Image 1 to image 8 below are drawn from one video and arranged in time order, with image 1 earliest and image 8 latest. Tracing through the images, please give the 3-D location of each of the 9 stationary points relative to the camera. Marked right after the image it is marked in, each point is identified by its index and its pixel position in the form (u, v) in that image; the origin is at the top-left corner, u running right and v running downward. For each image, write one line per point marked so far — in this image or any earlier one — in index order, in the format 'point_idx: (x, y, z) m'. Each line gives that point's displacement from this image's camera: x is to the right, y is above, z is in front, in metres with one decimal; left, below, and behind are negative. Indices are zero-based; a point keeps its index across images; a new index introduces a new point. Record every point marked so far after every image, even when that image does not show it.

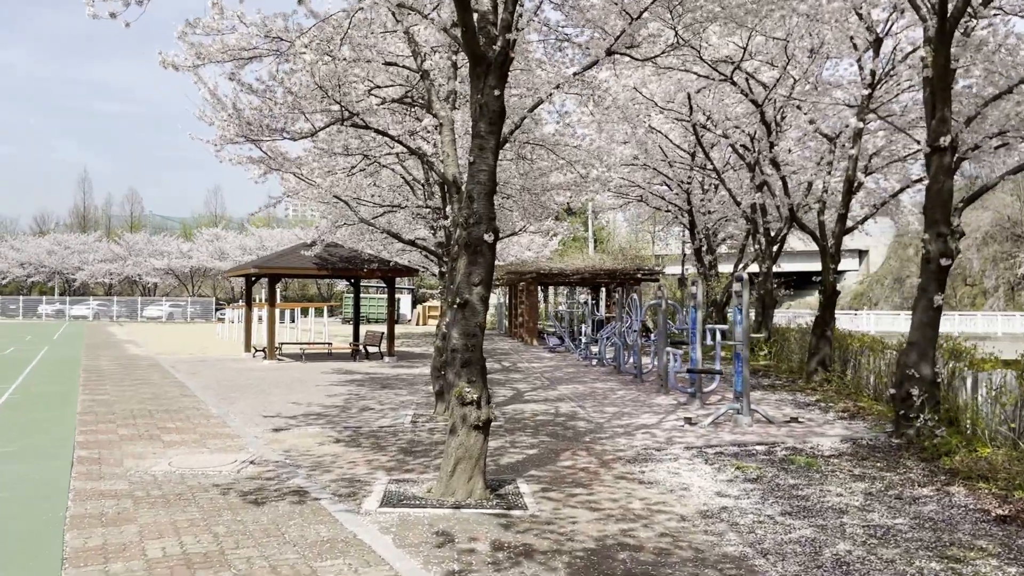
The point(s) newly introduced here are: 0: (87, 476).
0: (-3.9, -1.7, +7.3) m
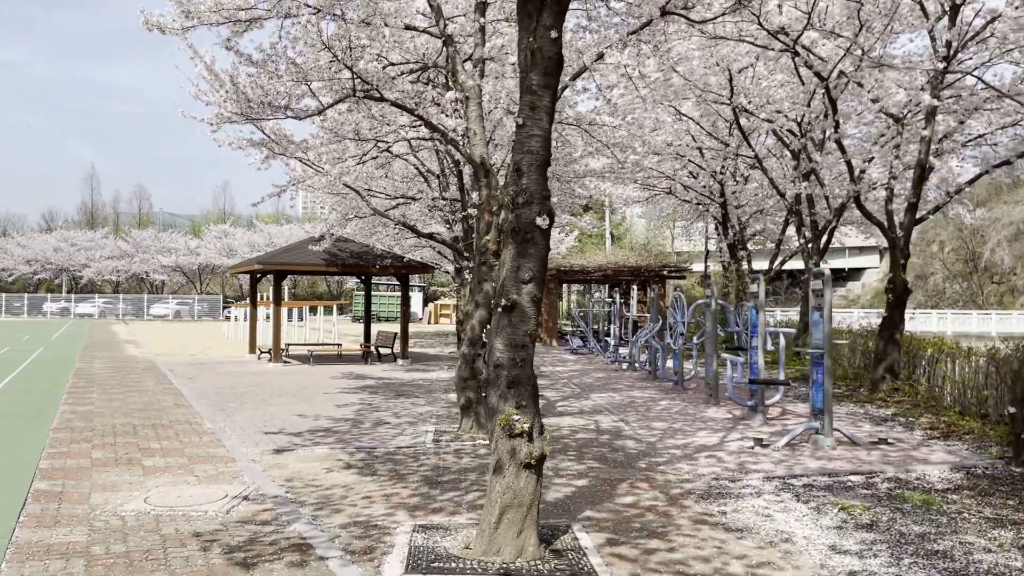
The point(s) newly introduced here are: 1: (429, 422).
0: (-3.5, -1.7, +5.9) m
1: (-1.1, -1.8, +10.5) m
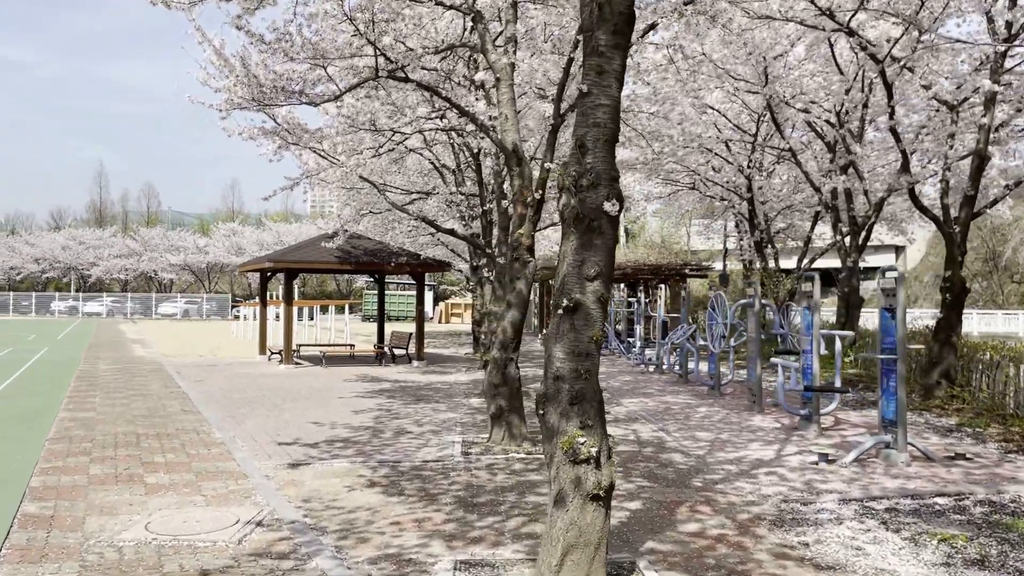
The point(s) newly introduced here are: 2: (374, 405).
0: (-3.2, -1.7, +5.1) m
1: (-0.7, -1.8, +9.7) m
2: (-2.1, -1.8, +12.0) m
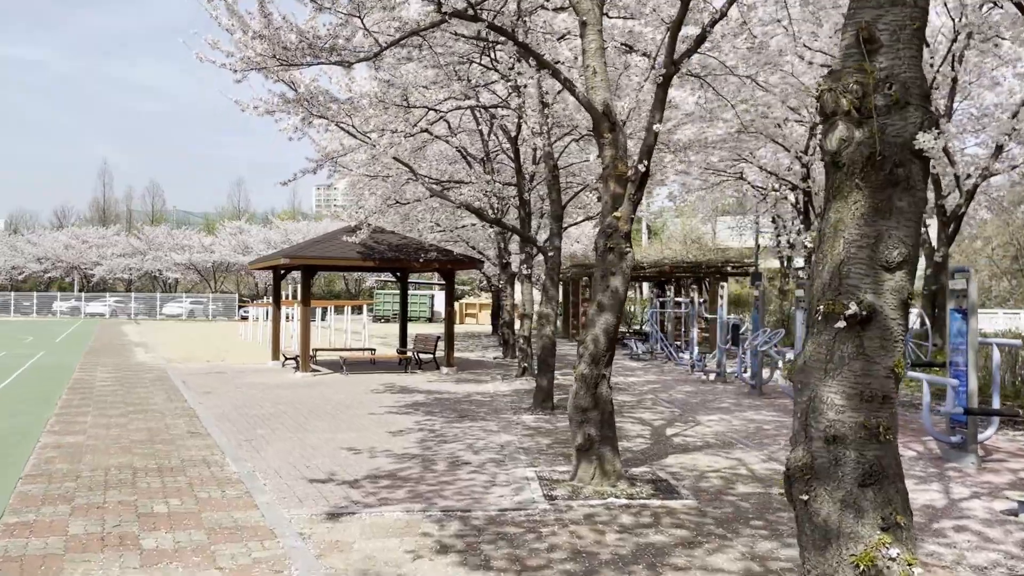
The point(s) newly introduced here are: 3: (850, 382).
0: (-2.4, -1.7, +3.4) m
1: (+0.1, -1.7, +7.9) m
2: (-1.3, -1.8, +10.3) m
3: (+1.1, -0.3, +2.5) m
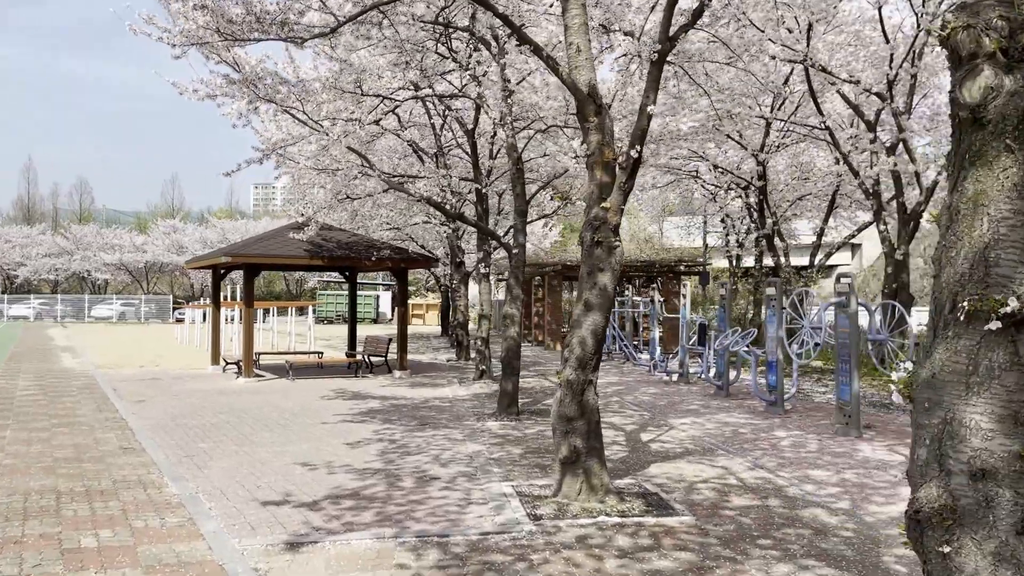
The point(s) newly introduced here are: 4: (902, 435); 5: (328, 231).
0: (-2.3, -1.7, +2.6) m
1: (-0.1, -1.7, +7.3) m
2: (-1.7, -1.7, +9.5) m
3: (+1.2, -0.3, +2.0) m
4: (+4.5, -1.7, +9.1) m
5: (-3.9, +1.2, +16.7) m
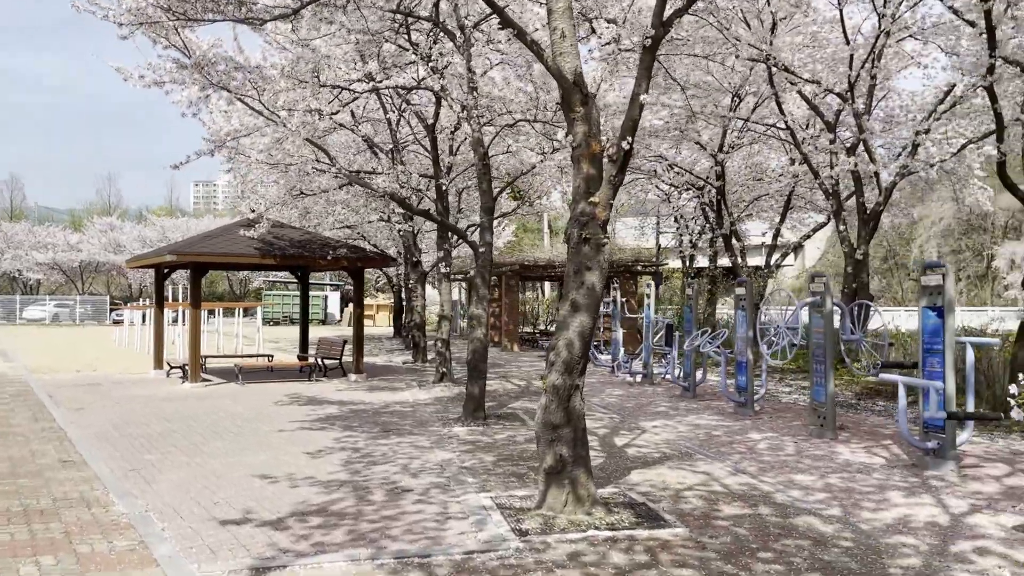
0: (-2.2, -1.7, +2.0) m
1: (-0.4, -1.7, +6.9) m
2: (-2.0, -1.7, +9.0) m
3: (+1.4, -0.3, +1.7) m
4: (+4.2, -1.7, +9.0) m
5: (-4.7, +1.2, +16.1) m
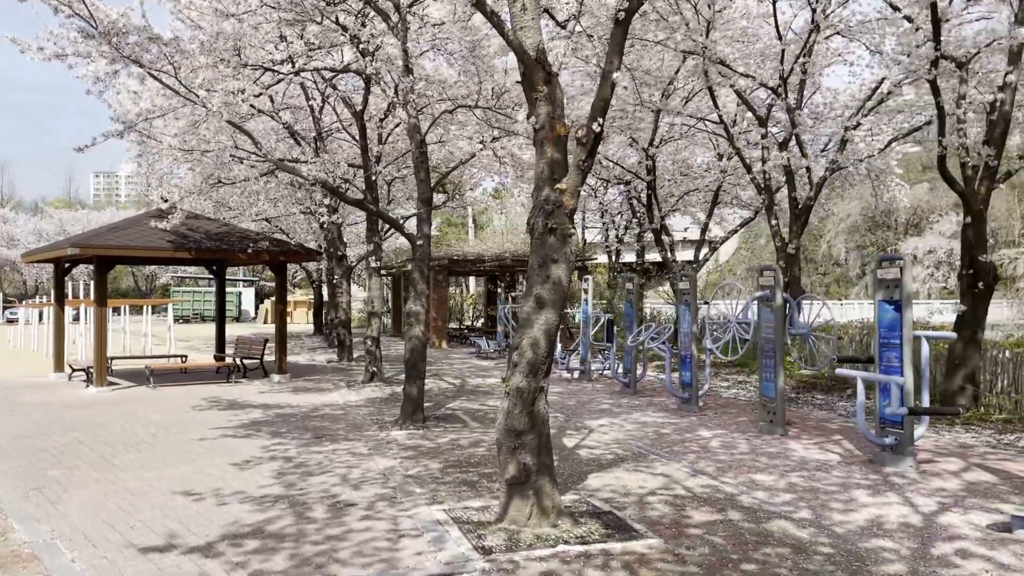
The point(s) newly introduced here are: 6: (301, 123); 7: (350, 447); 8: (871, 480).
0: (-2.0, -1.7, +1.3) m
1: (-0.7, -1.7, +6.4) m
2: (-2.6, -1.7, +8.3) m
3: (+1.5, -0.2, +1.3) m
4: (+3.5, -1.6, +9.0) m
5: (-6.0, +1.3, +15.0) m
6: (-4.3, +3.4, +16.5) m
7: (-1.7, -1.7, +8.6) m
8: (+3.1, -1.6, +6.8) m
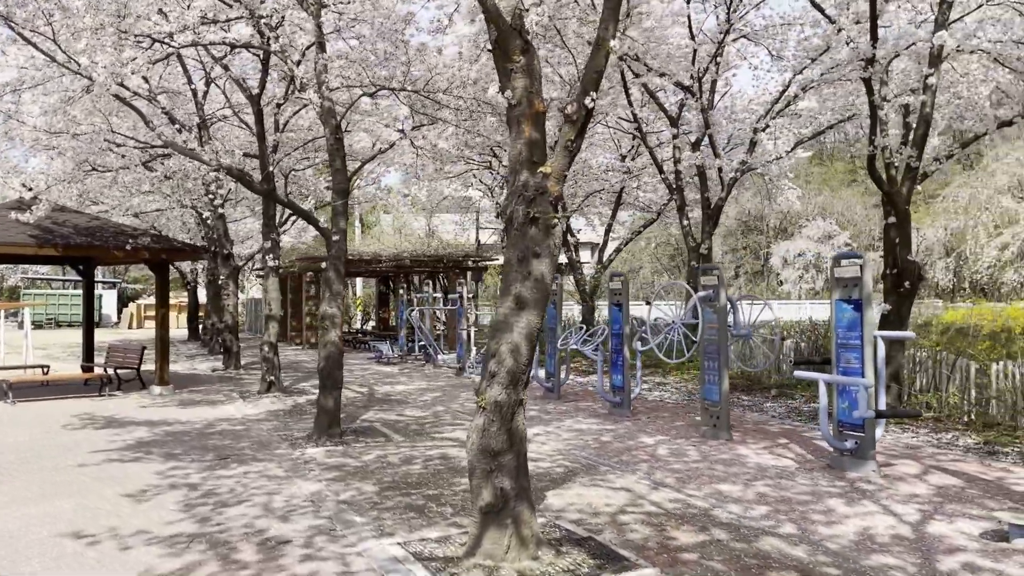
0: (-1.5, -1.6, +0.3) m
1: (-1.0, -1.7, +5.5) m
2: (-3.2, -1.7, +7.1) m
3: (+2.0, -0.2, +0.9) m
4: (+2.8, -1.6, +8.7) m
5: (-7.5, +1.2, +13.3) m
6: (-6.1, +3.4, +15.0) m
7: (-2.3, -1.7, +7.5) m
8: (+2.7, -1.6, +6.5) m
